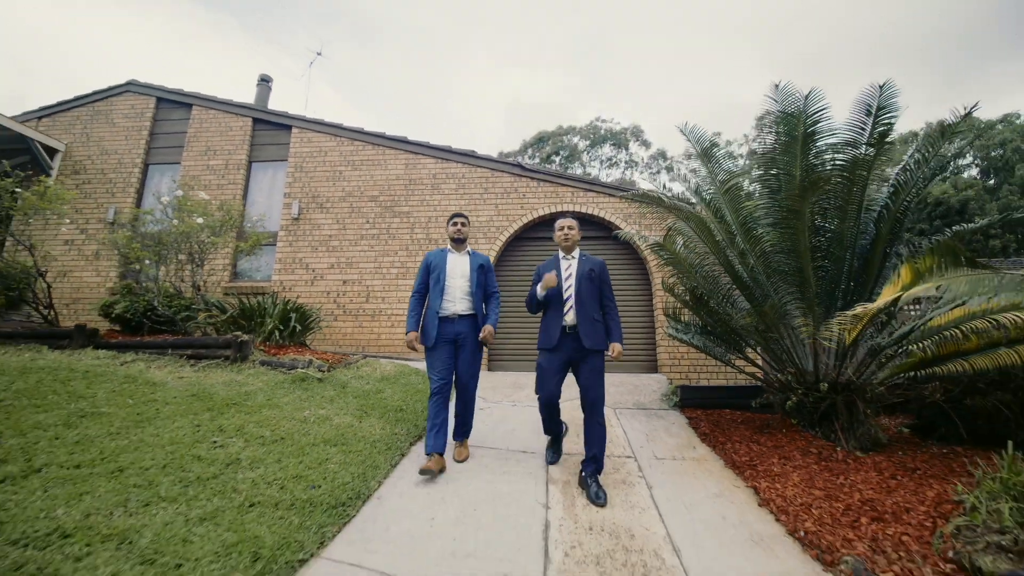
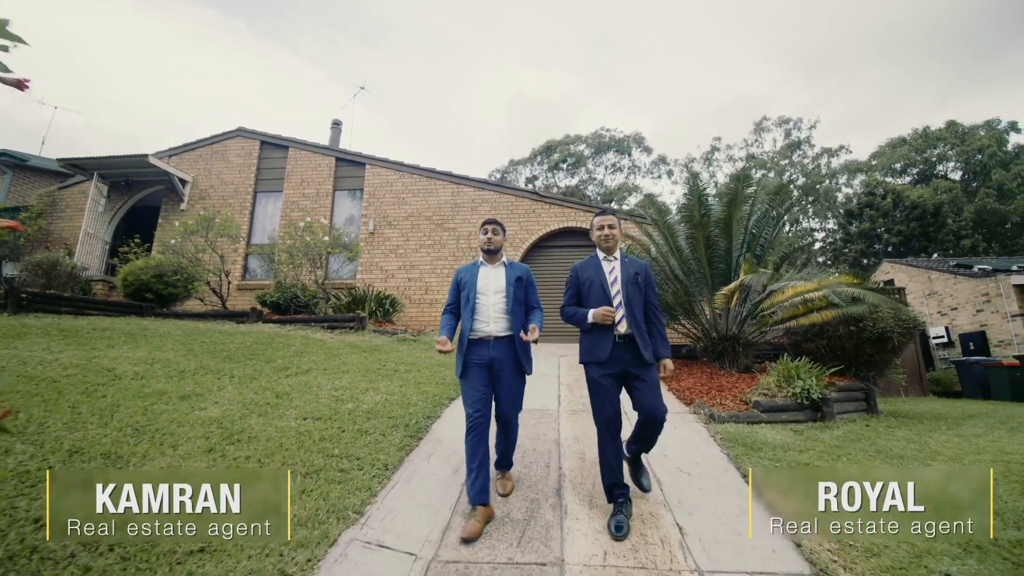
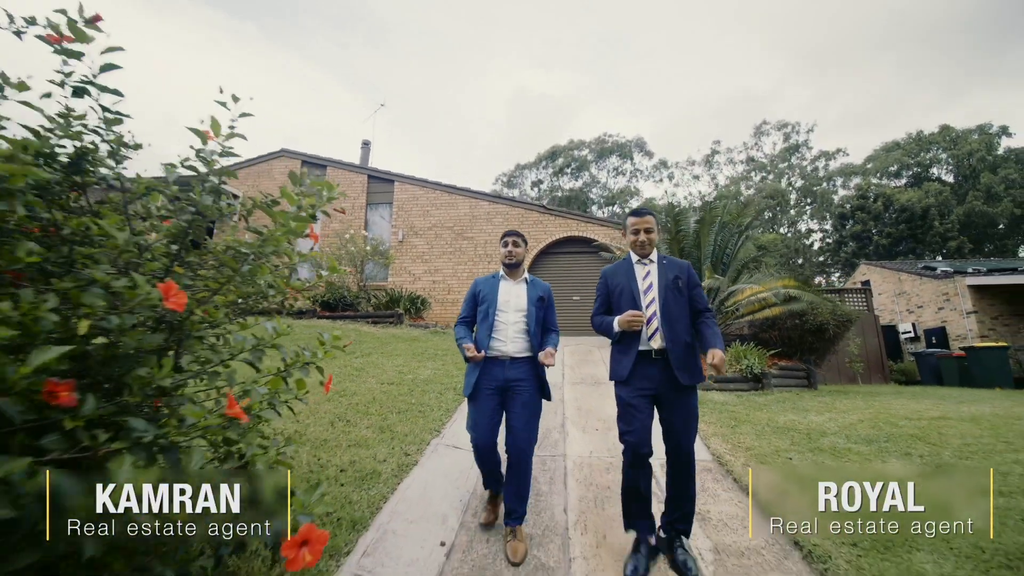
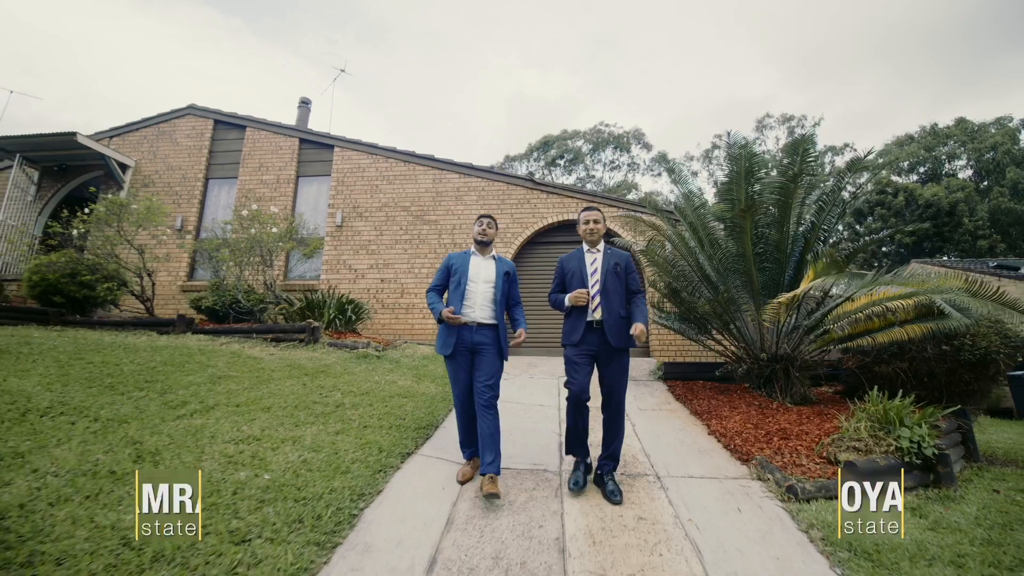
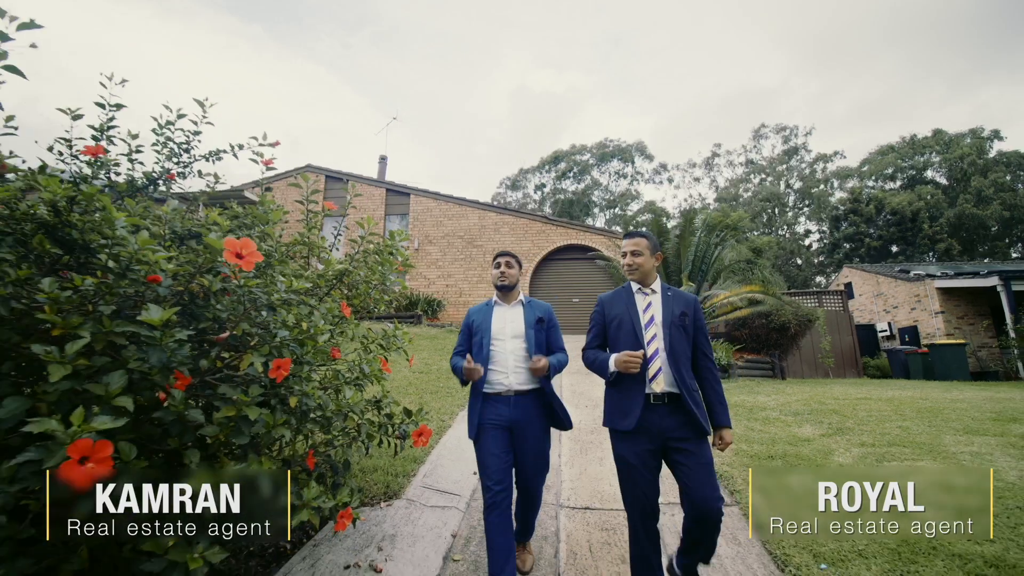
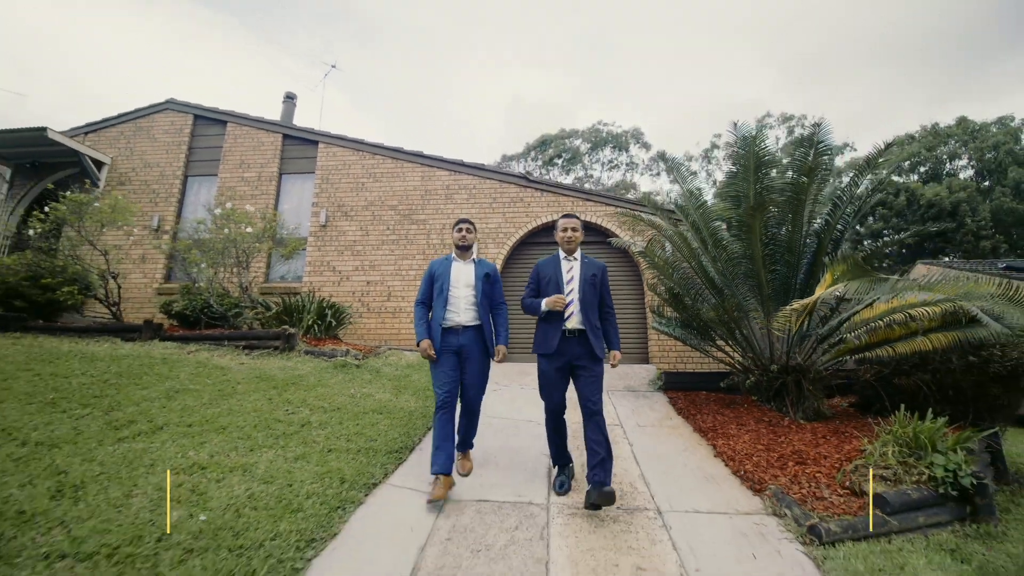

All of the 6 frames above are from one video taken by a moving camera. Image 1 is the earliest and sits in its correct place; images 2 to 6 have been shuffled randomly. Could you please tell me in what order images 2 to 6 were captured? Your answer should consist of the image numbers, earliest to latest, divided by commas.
6, 4, 2, 3, 5
